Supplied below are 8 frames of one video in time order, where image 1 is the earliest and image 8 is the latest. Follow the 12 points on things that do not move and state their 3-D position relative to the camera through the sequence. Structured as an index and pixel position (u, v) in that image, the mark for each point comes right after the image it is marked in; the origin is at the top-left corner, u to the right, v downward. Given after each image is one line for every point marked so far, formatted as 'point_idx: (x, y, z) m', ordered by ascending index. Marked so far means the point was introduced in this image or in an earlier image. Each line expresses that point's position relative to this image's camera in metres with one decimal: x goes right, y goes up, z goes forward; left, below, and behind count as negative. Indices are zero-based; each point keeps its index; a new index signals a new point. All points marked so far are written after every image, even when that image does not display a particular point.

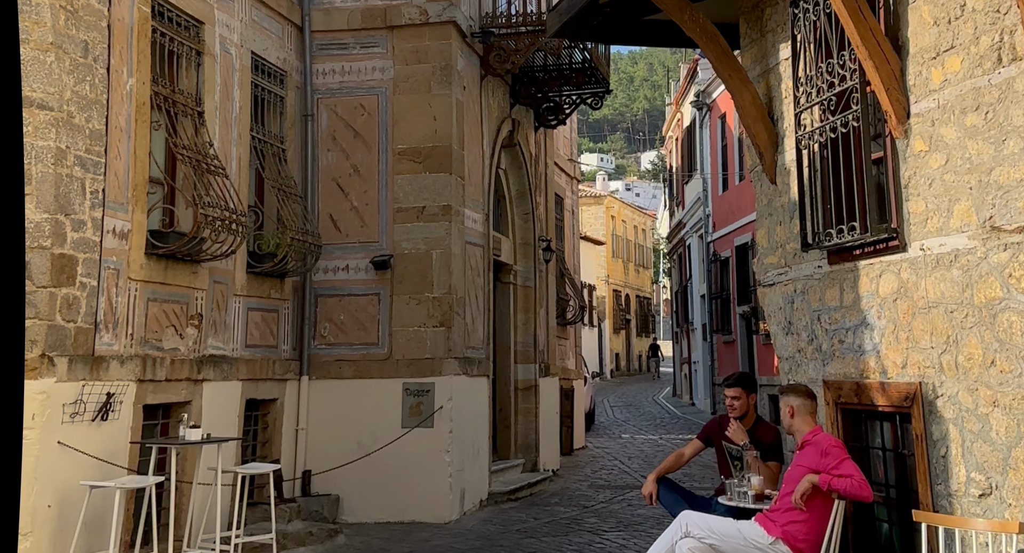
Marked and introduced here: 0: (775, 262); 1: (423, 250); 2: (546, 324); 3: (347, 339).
0: (+1.6, +0.1, +6.0) m
1: (-0.8, +0.2, +9.5) m
2: (+0.5, -0.6, +13.5) m
3: (-1.6, -0.6, +9.5) m
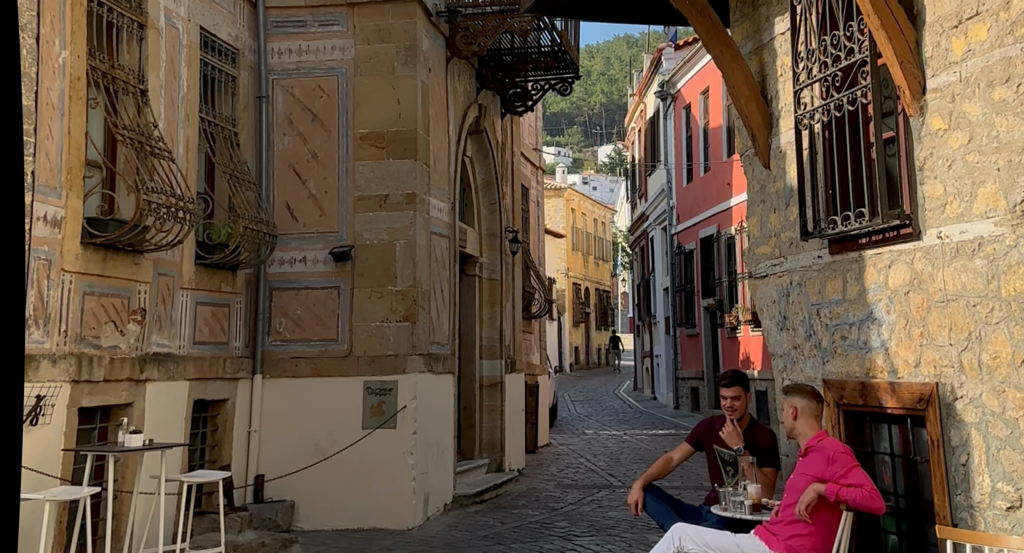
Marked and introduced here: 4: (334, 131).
0: (+1.4, +0.1, +5.6) m
1: (-1.1, +0.3, +9.0) m
2: (0.0, -0.5, +13.0) m
3: (-1.9, -0.5, +9.0) m
4: (-1.5, +1.3, +8.8) m
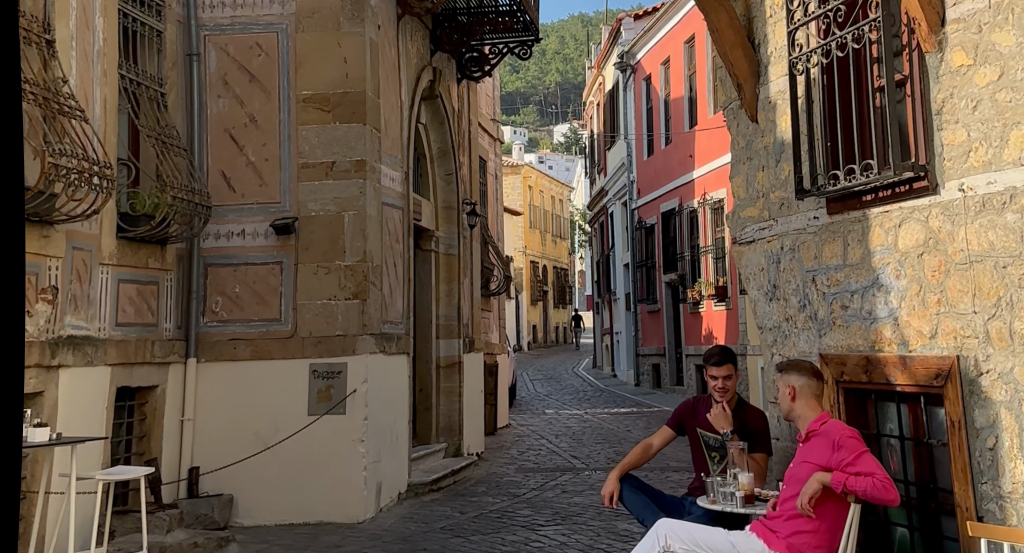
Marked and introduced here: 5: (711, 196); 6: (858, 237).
0: (+1.2, +0.3, +5.0) m
1: (-1.5, +0.5, +8.3) m
2: (-0.5, -0.2, +12.4) m
3: (-2.2, -0.3, +8.3) m
4: (-1.9, +1.5, +8.1) m
5: (+3.8, +1.5, +19.3) m
6: (+1.4, +0.2, +4.2) m
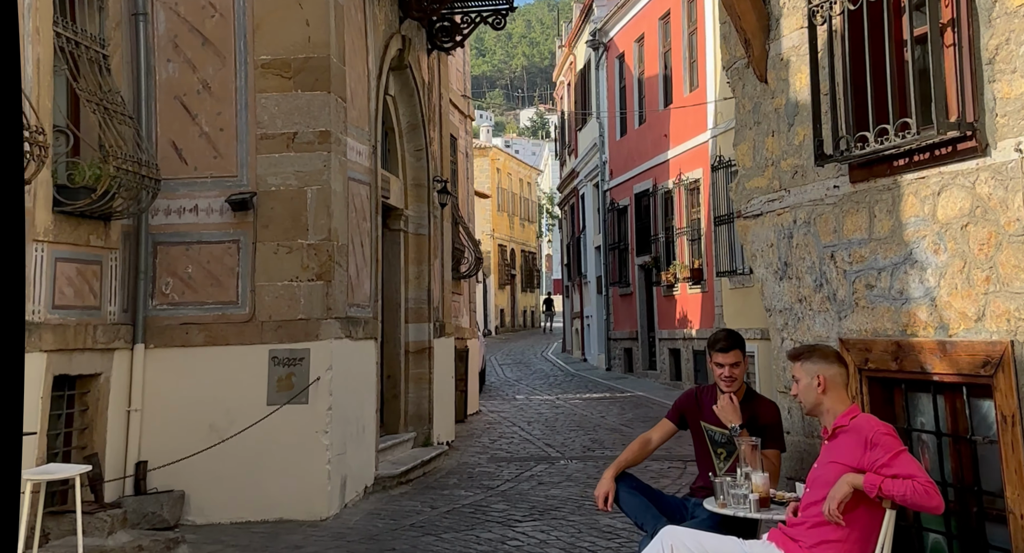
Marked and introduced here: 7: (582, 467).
0: (+1.1, +0.4, +4.5) m
1: (-1.7, +0.7, +7.7) m
2: (-0.8, 0.0, +11.9) m
3: (-2.4, -0.2, +7.7) m
4: (-2.1, +1.6, +7.5) m
5: (+3.2, +1.9, +18.8) m
6: (+1.4, +0.3, +3.7) m
7: (+0.7, -2.0, +10.5) m
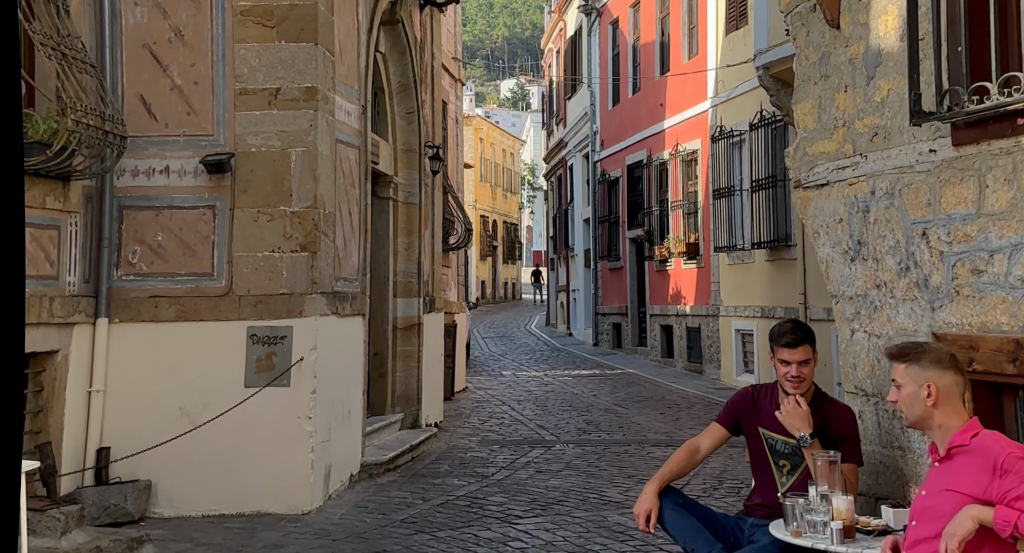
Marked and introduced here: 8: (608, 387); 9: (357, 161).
0: (+1.2, +0.5, +3.9) m
1: (-1.6, +0.9, +7.0) m
2: (-0.9, +0.3, +11.2) m
3: (-2.4, +0.1, +7.0) m
4: (-2.0, +1.8, +6.7) m
5: (+3.0, +2.3, +18.2) m
6: (+1.5, +0.3, +3.0) m
7: (+0.7, -1.7, +9.9) m
8: (+1.6, -1.8, +16.4) m
9: (-1.2, +0.9, +8.2) m
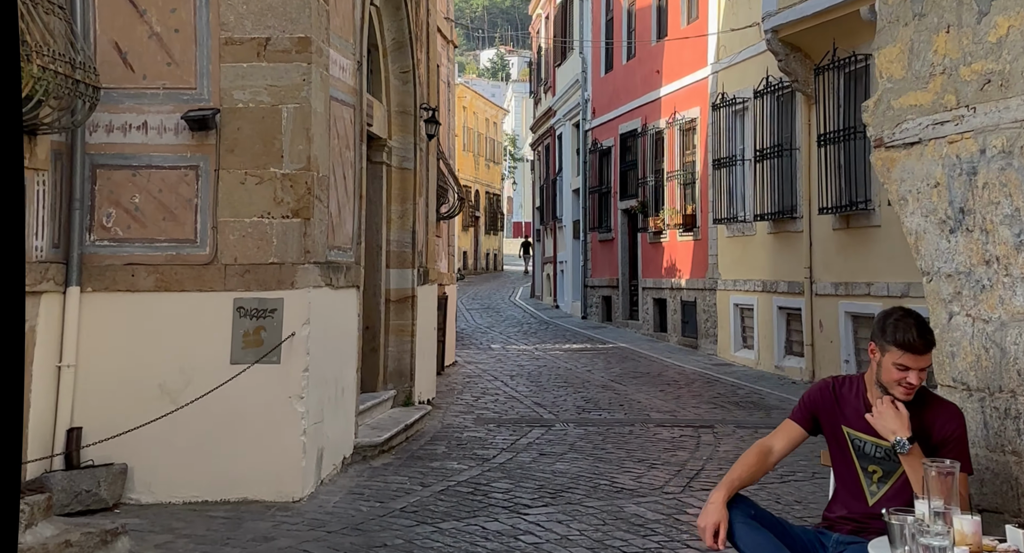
0: (+1.4, +0.6, +3.3) m
1: (-1.5, +1.1, +6.4) m
2: (-0.9, +0.6, +10.6) m
3: (-2.3, +0.3, +6.4) m
4: (-1.9, +2.0, +6.1) m
5: (+2.9, +2.8, +17.6) m
6: (+1.6, +0.4, +2.5) m
7: (+0.7, -1.5, +9.4) m
8: (+1.4, -1.3, +15.9) m
9: (-1.2, +1.1, +7.5) m
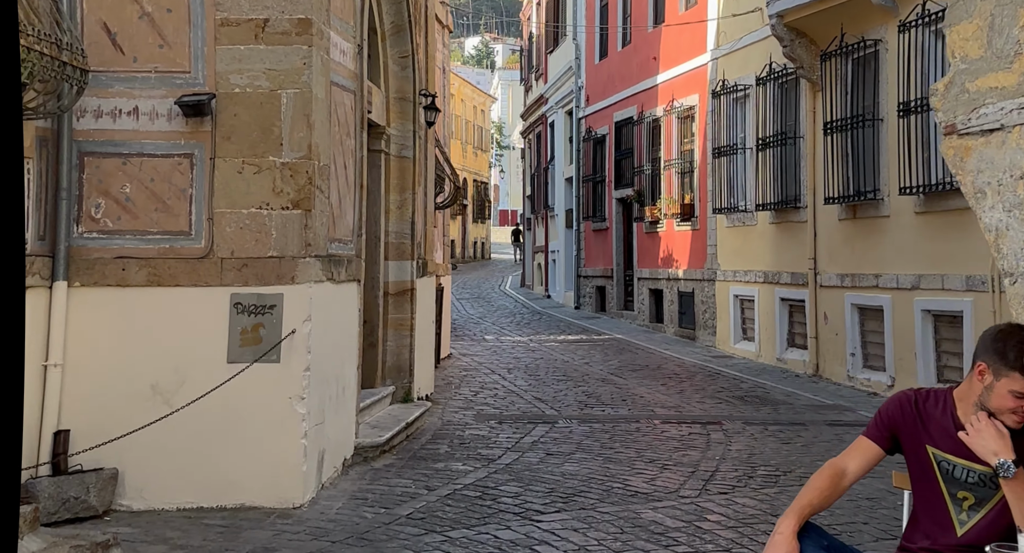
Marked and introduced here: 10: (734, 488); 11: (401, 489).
0: (+1.5, +0.6, +3.0) m
1: (-1.5, +1.1, +6.0) m
2: (-0.9, +0.7, +10.2) m
3: (-2.2, +0.3, +6.0) m
4: (-1.8, +2.0, +5.7) m
5: (+2.8, +3.0, +17.3) m
6: (+1.8, +0.3, +2.2) m
7: (+0.7, -1.4, +9.1) m
8: (+1.4, -1.2, +15.7) m
9: (-1.1, +1.2, +7.2) m
10: (+1.5, -1.4, +6.9) m
11: (-0.7, -1.4, +6.8) m
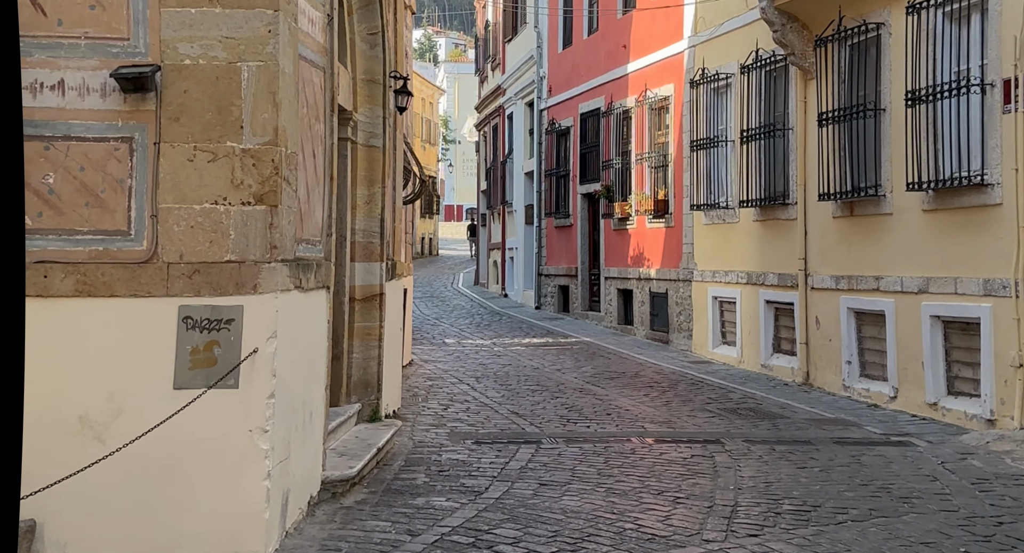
0: (+1.7, +0.5, +2.1) m
1: (-1.4, +1.1, +5.0) m
2: (-1.1, +0.7, +9.2) m
3: (-2.2, +0.2, +4.9) m
4: (-1.8, +2.0, +4.6) m
5: (+2.2, +3.0, +16.4) m
6: (+2.0, +0.3, +1.3) m
7: (+0.5, -1.4, +8.2) m
8: (+0.9, -1.2, +14.8) m
9: (-1.2, +1.1, +6.2) m
10: (+1.5, -1.5, +6.0) m
11: (-0.7, -1.5, +5.8) m
